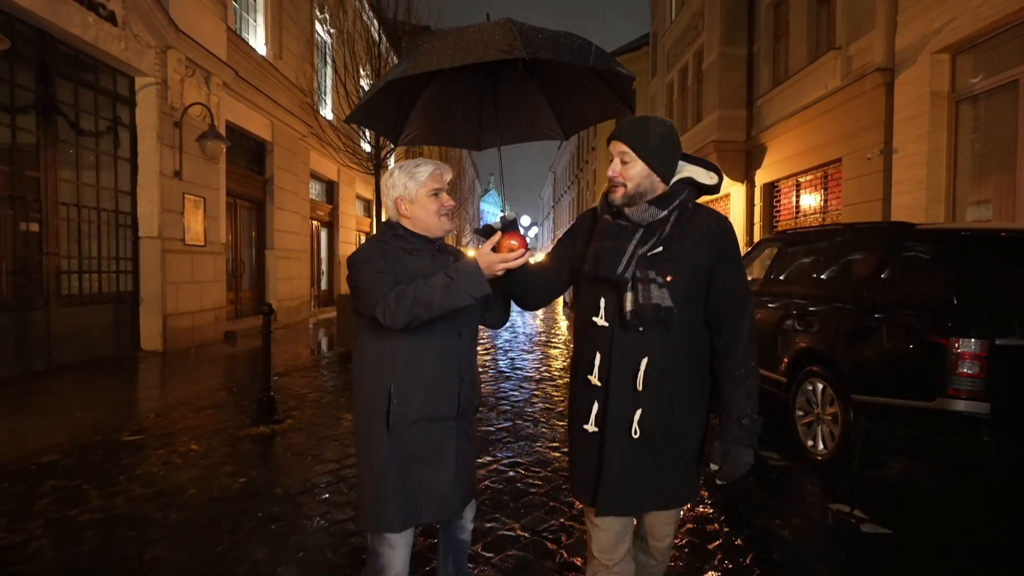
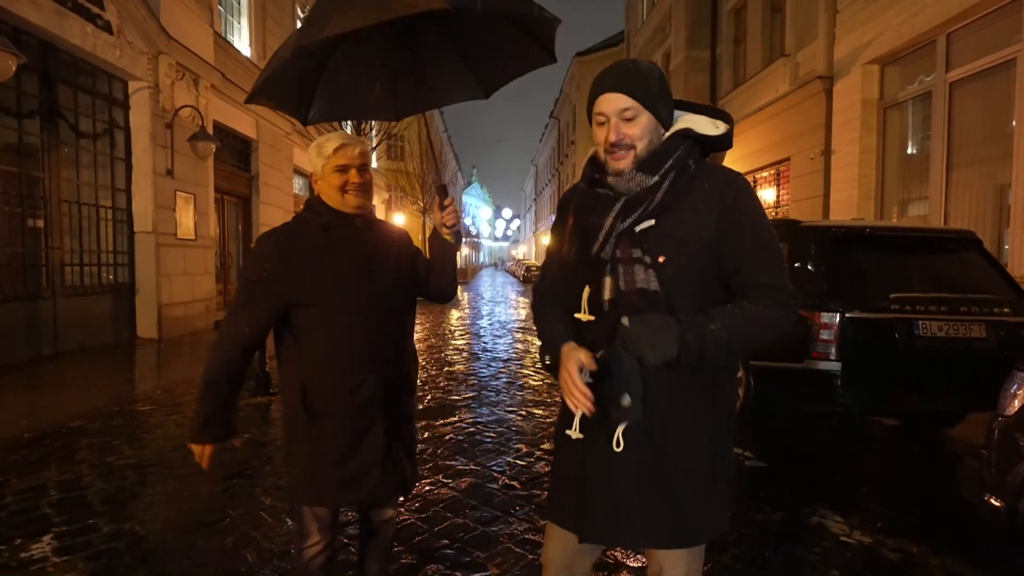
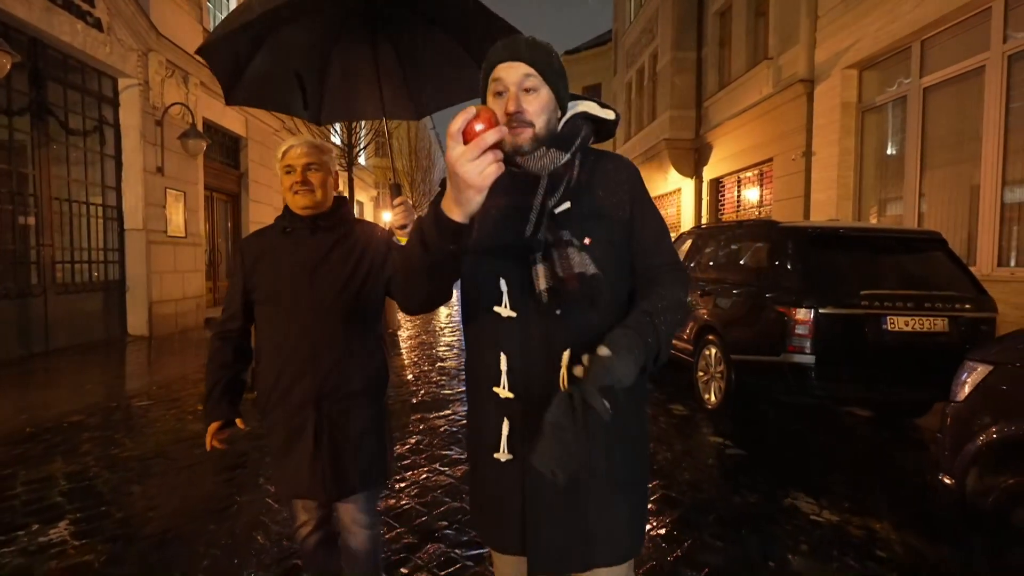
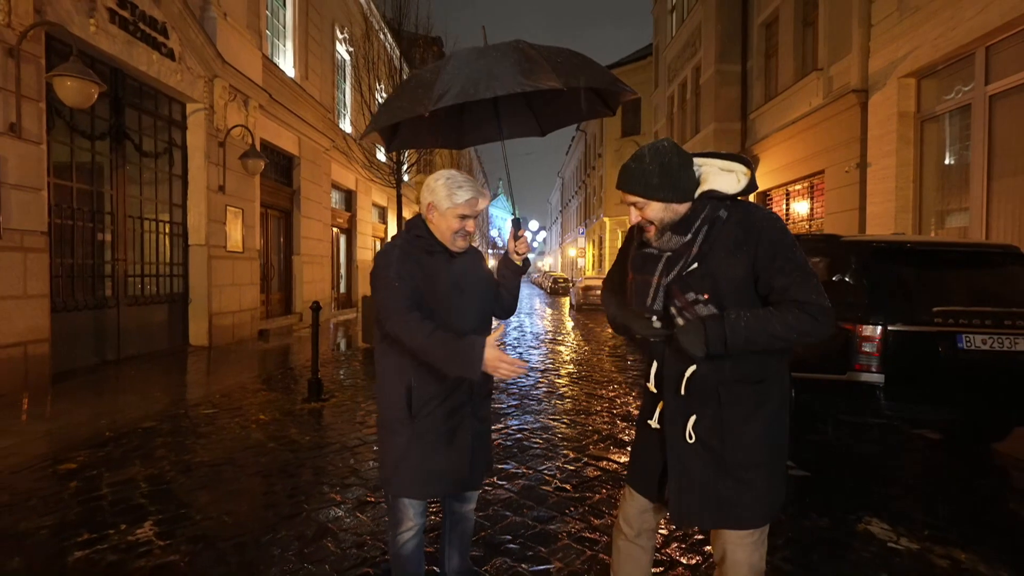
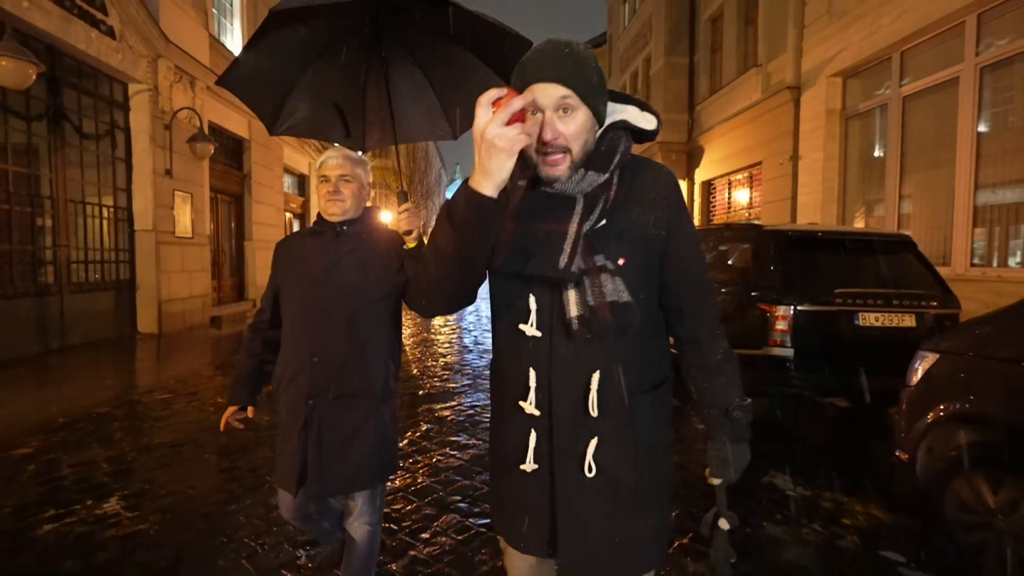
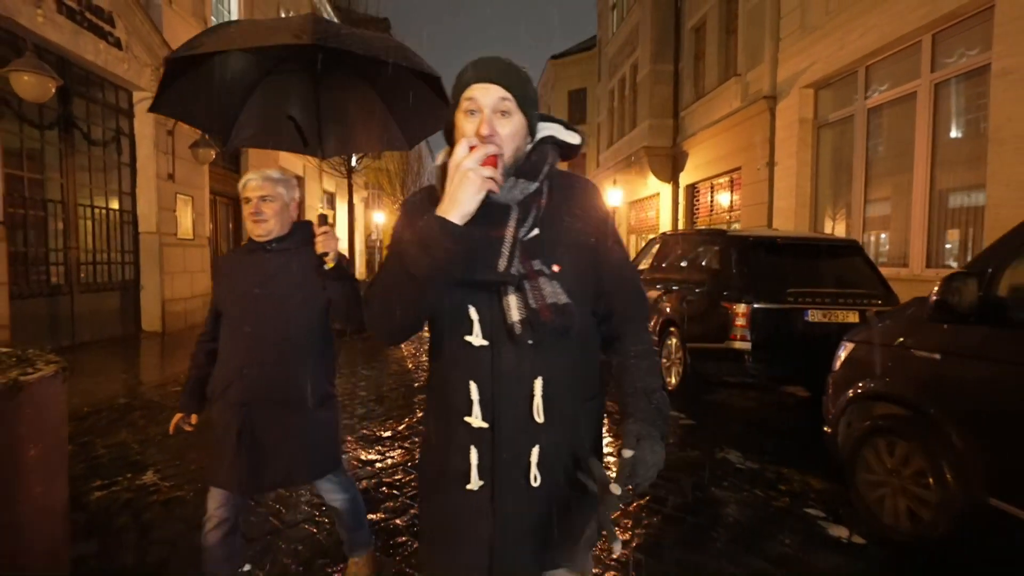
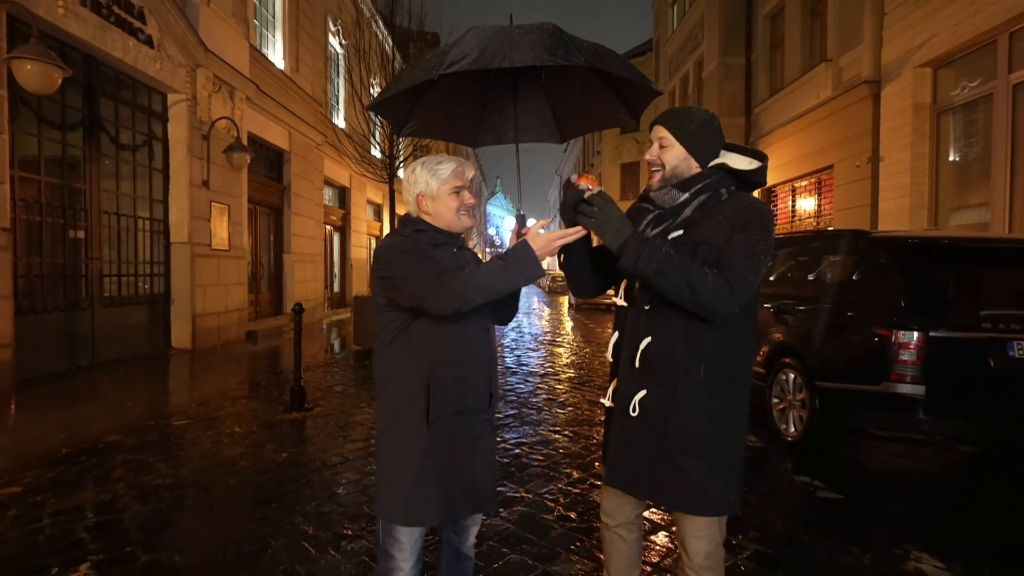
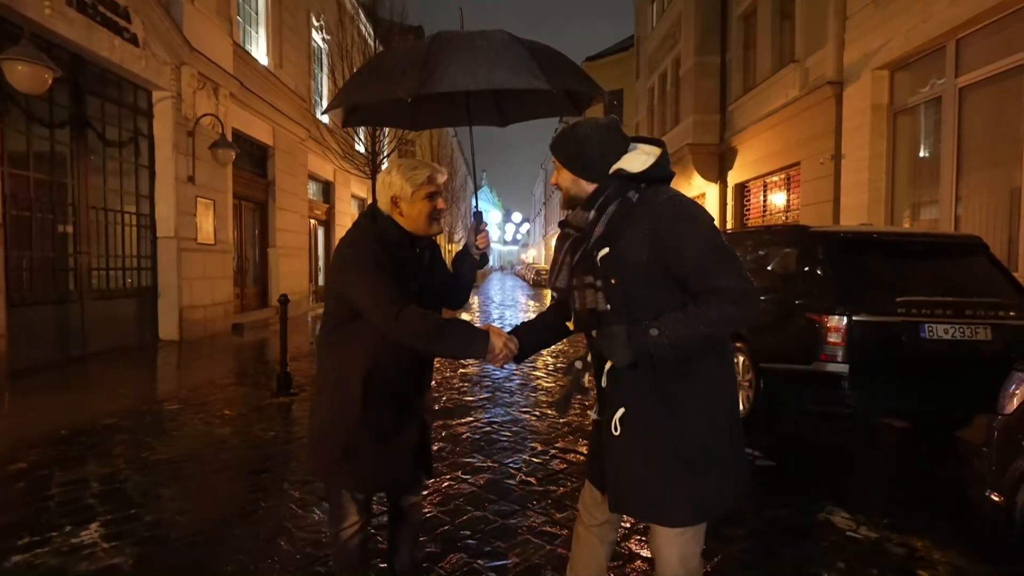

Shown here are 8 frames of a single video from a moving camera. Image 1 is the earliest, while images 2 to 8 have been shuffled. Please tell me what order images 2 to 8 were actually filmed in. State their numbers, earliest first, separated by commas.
7, 4, 8, 2, 3, 5, 6
